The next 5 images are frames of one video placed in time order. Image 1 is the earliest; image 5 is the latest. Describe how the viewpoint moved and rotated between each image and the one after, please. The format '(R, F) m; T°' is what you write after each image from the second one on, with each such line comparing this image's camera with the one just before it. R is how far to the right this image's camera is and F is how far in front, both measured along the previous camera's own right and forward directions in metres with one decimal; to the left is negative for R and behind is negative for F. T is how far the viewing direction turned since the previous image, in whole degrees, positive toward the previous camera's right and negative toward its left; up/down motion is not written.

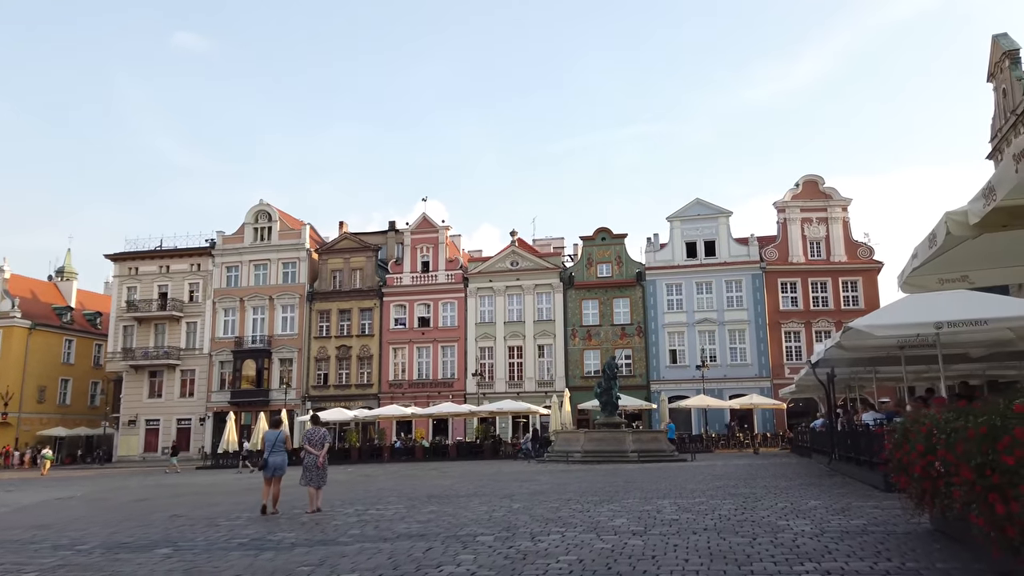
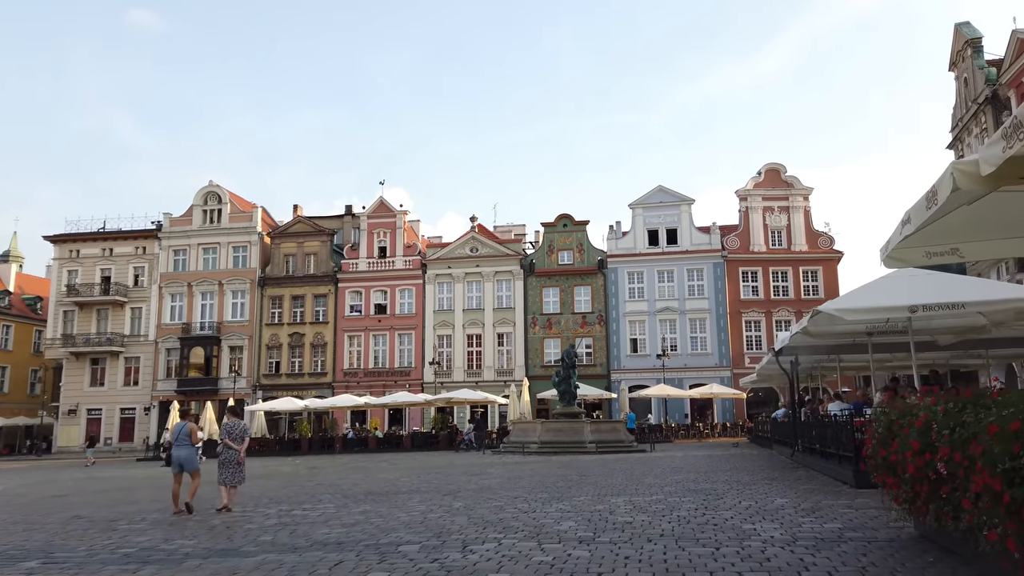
(+0.3, +1.1) m; +3°
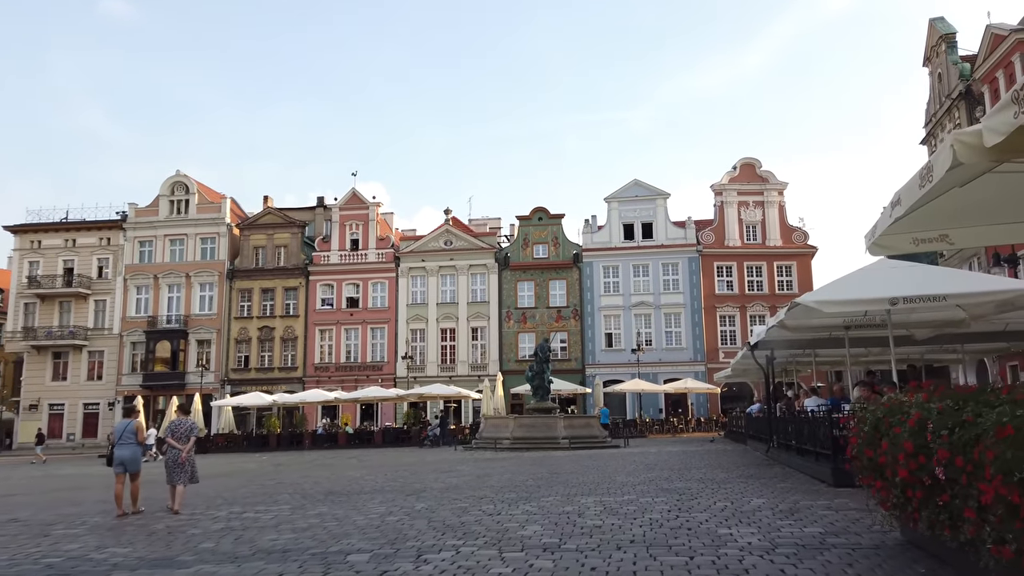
(+0.1, +0.6) m; +2°
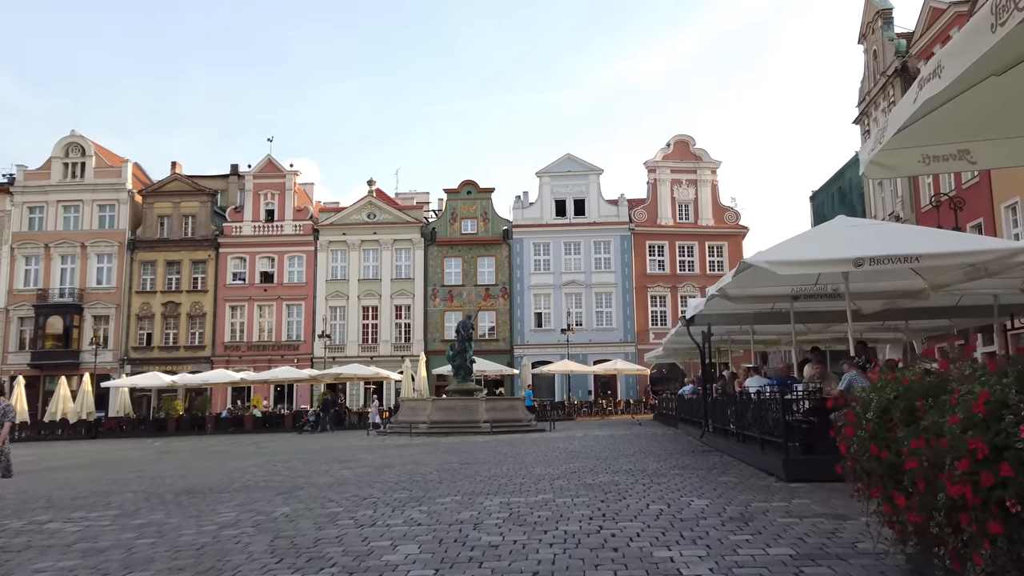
(+0.5, +2.1) m; +5°
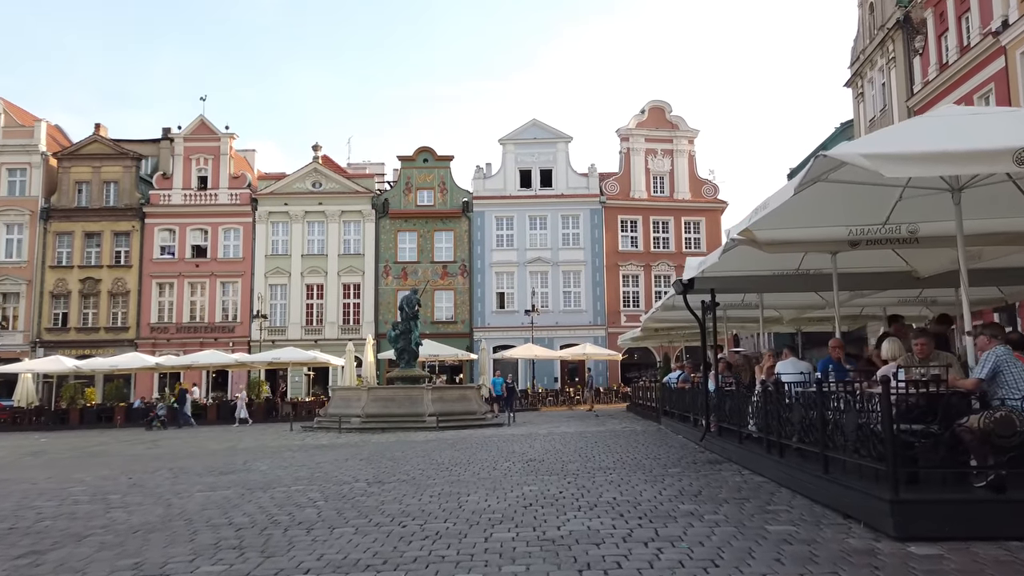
(+0.5, +4.1) m; +3°
